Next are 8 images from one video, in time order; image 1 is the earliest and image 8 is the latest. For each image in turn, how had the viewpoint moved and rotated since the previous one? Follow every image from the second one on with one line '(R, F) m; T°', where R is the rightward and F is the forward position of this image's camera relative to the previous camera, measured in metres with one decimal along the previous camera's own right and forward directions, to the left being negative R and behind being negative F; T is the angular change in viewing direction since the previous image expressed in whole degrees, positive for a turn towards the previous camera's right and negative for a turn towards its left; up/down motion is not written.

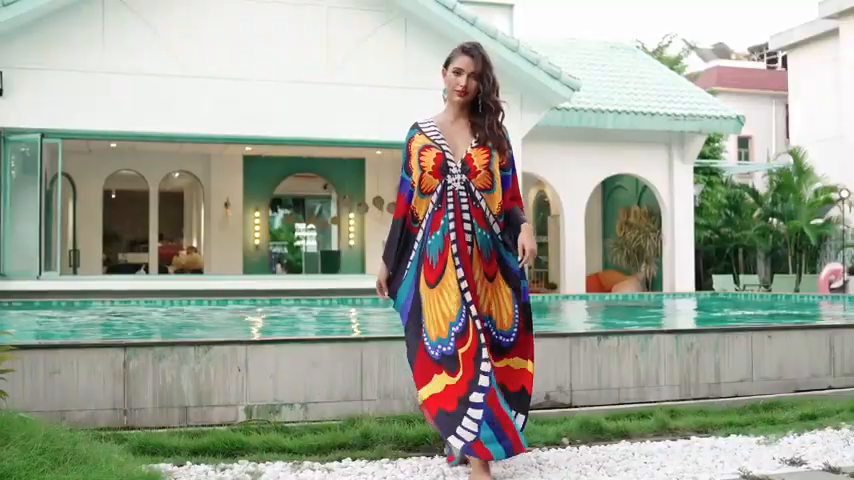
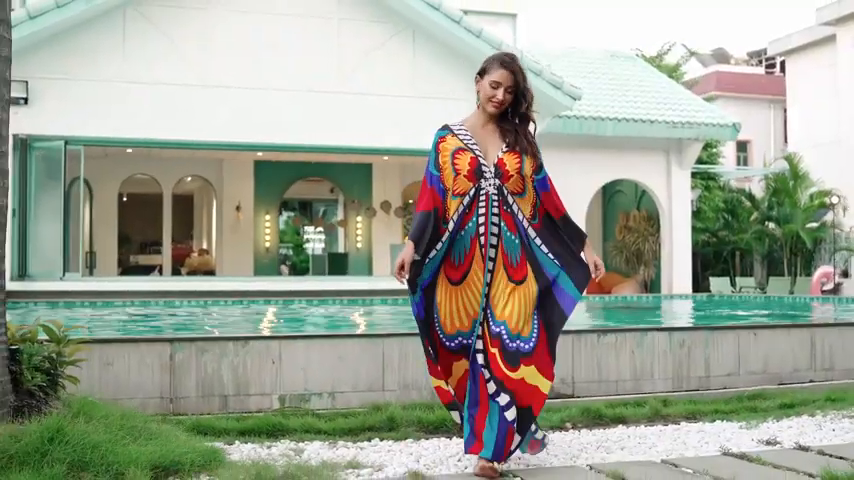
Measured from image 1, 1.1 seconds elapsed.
(-0.1, -0.5) m; 0°
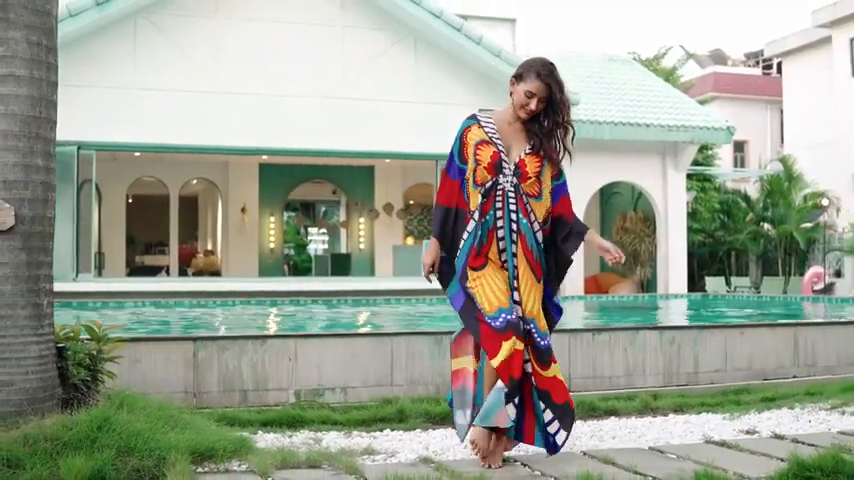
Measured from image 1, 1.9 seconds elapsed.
(0.0, -0.3) m; 0°
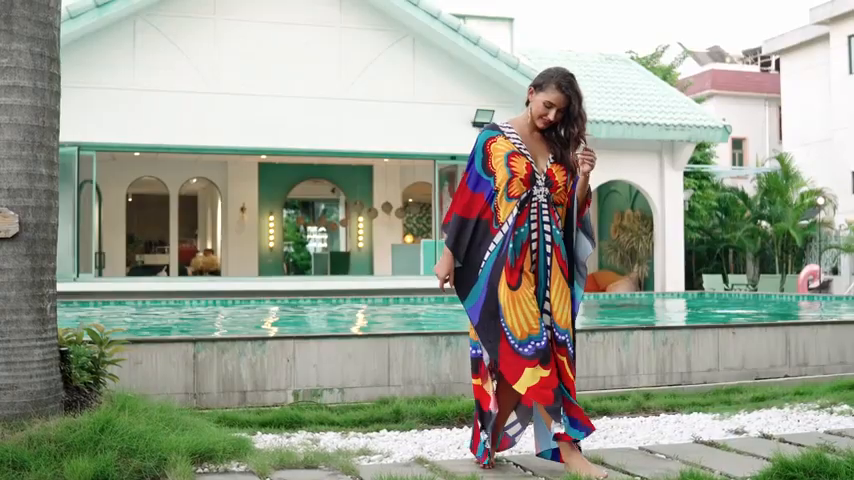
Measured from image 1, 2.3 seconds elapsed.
(0.0, -0.1) m; 0°
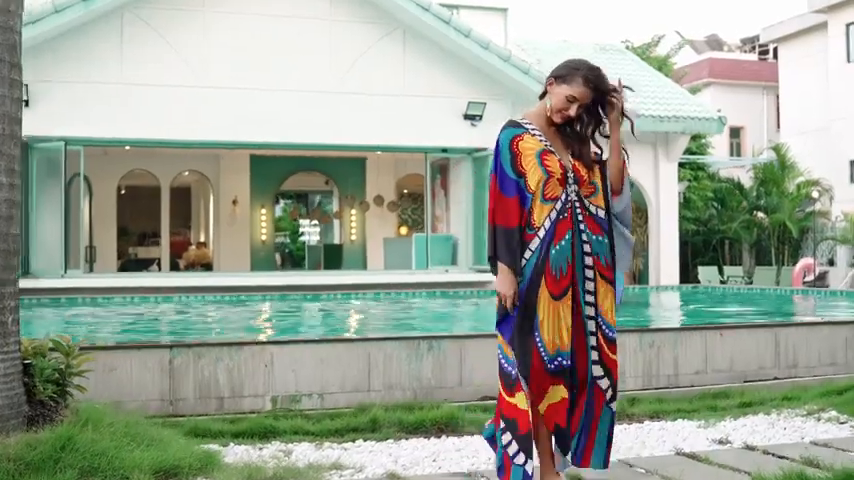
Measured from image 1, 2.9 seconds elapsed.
(+0.1, +0.1) m; 0°
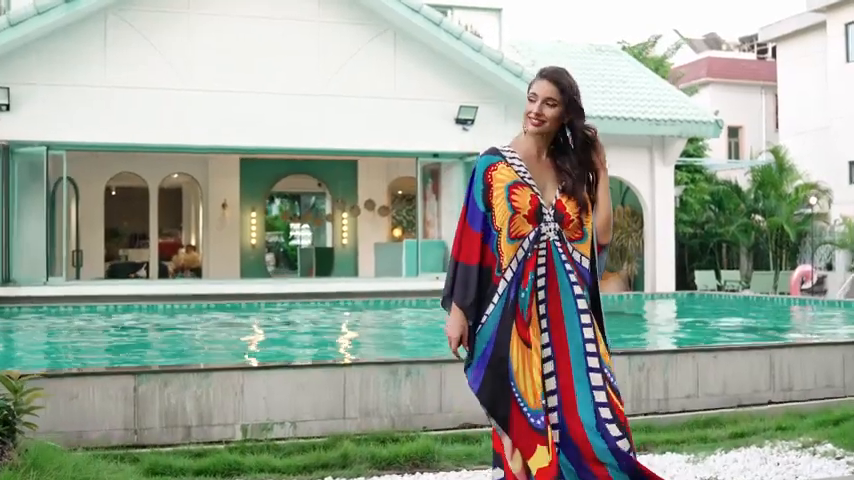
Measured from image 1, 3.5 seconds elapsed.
(+0.1, +0.2) m; 0°
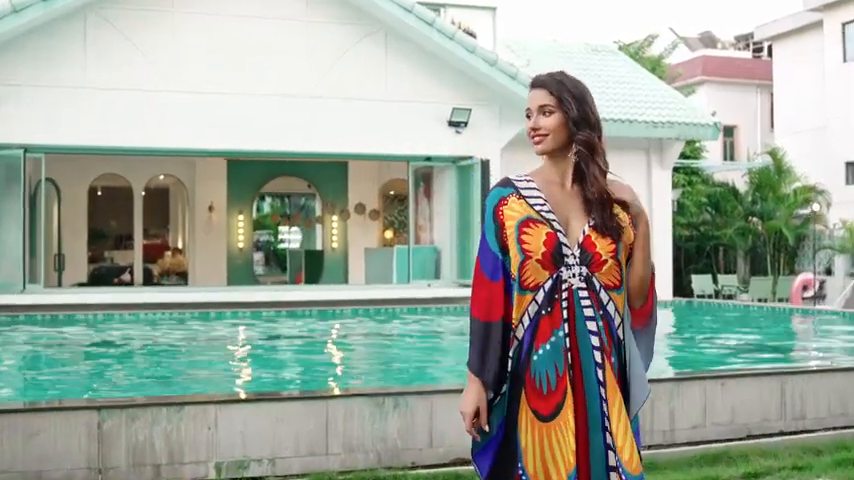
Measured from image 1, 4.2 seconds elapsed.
(0.0, +0.4) m; 0°
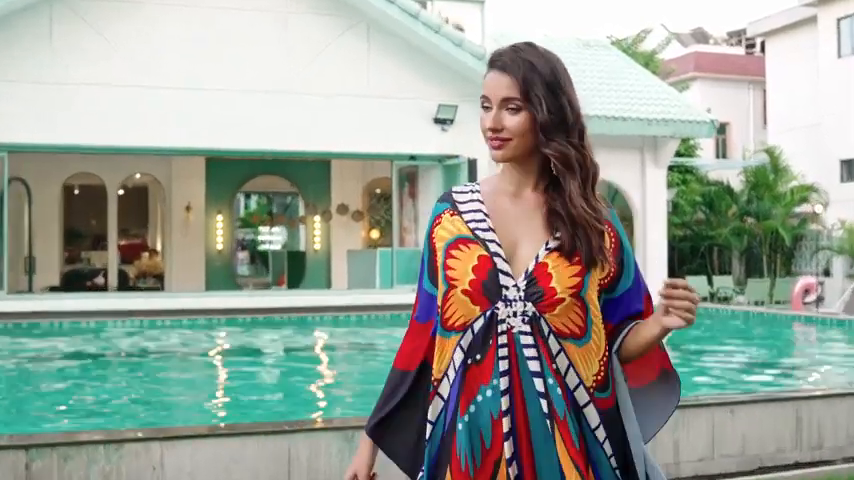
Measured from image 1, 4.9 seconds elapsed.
(+0.1, +0.5) m; 0°
